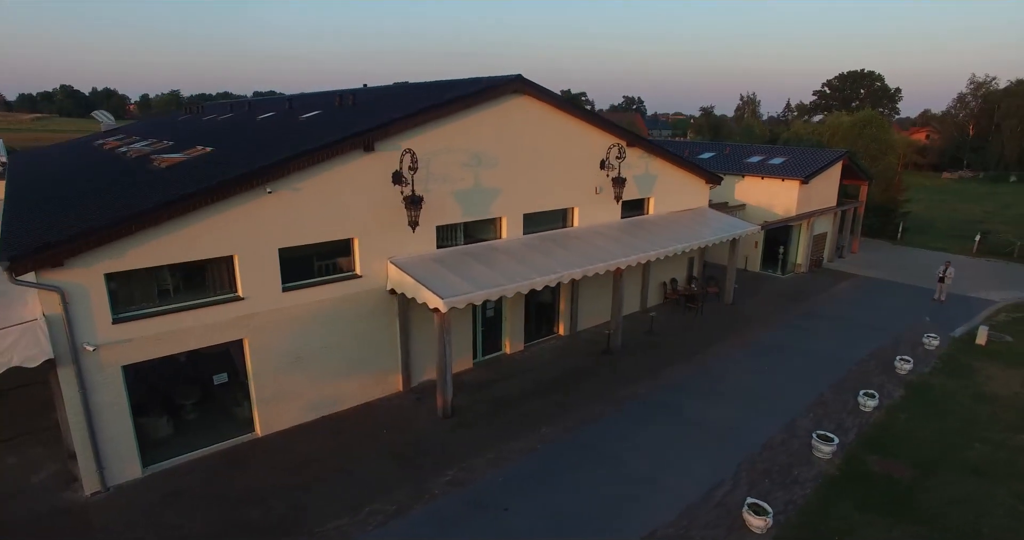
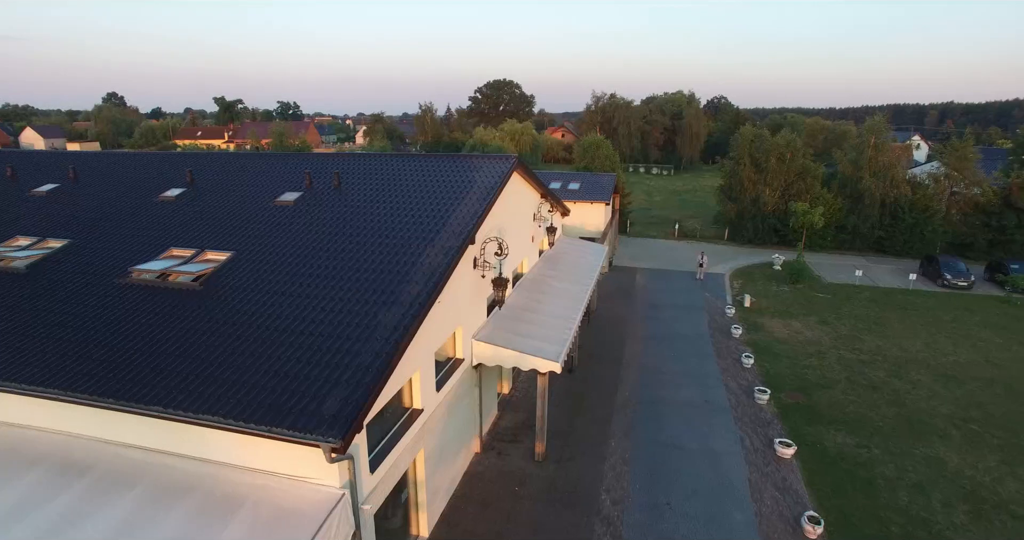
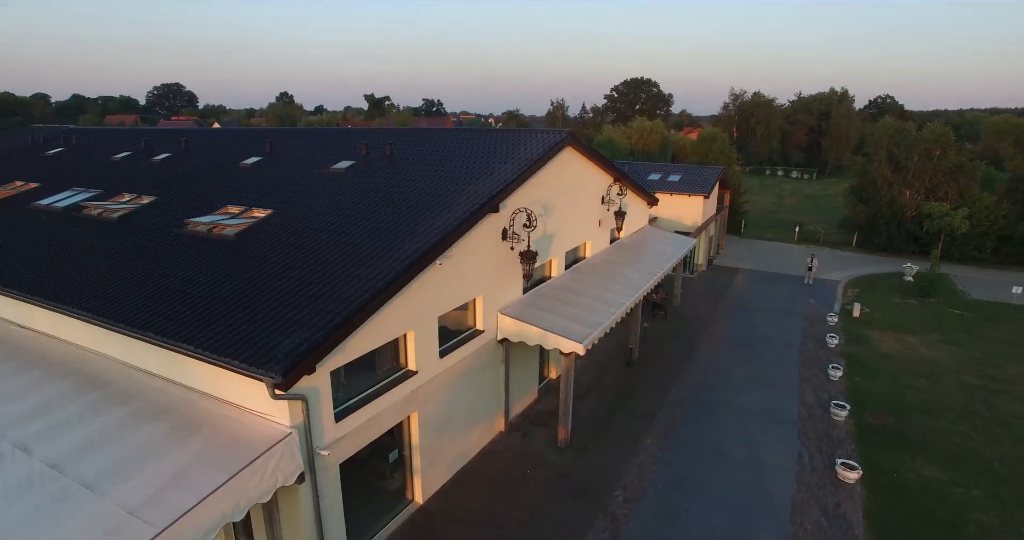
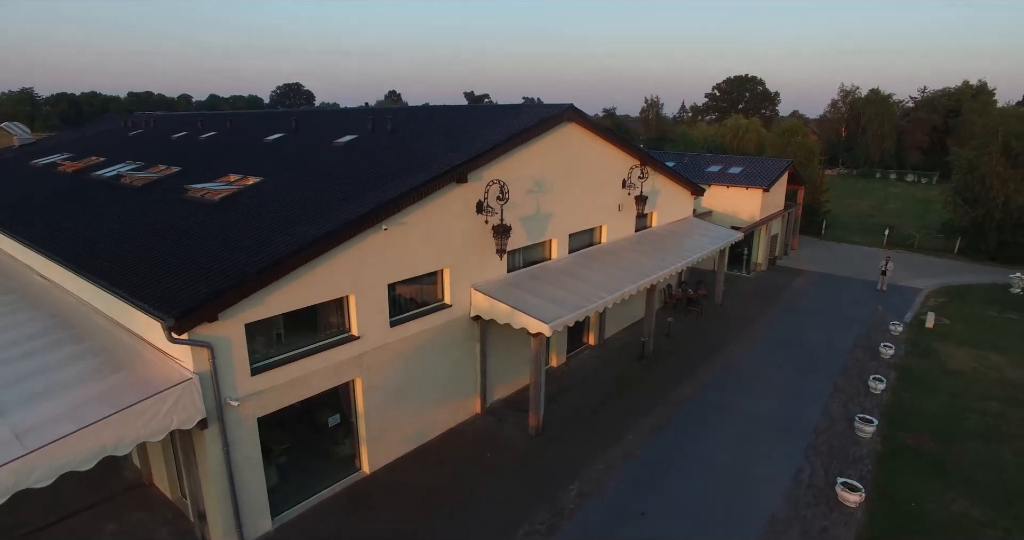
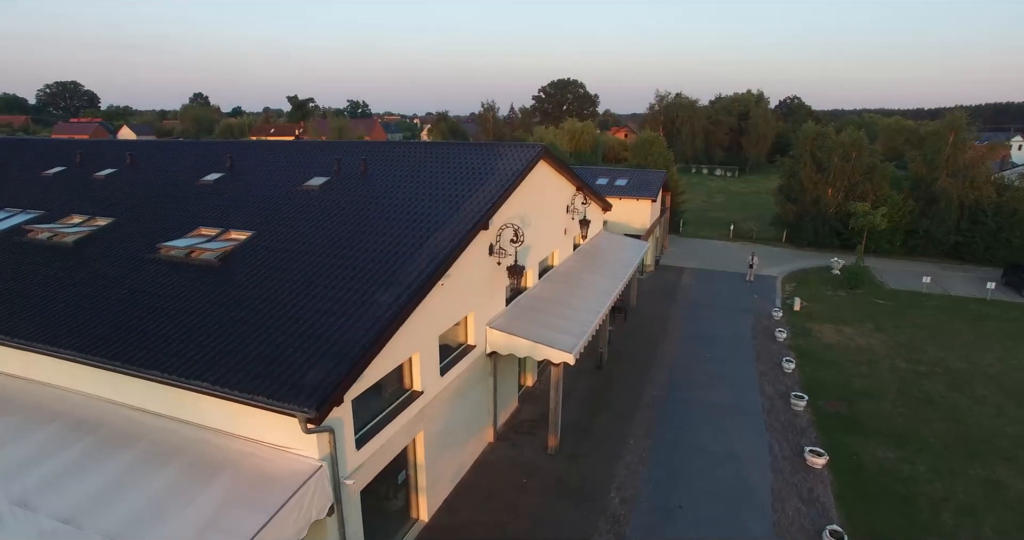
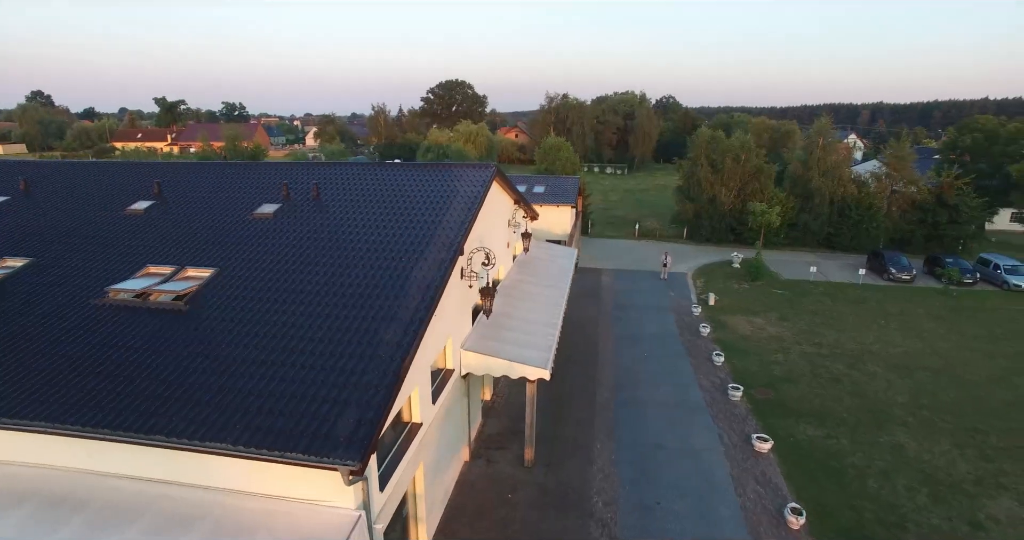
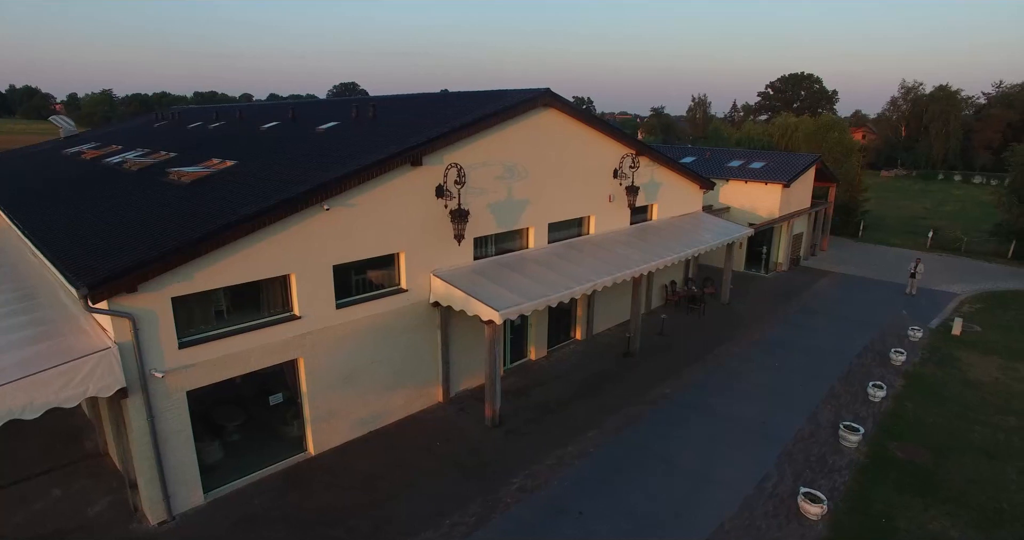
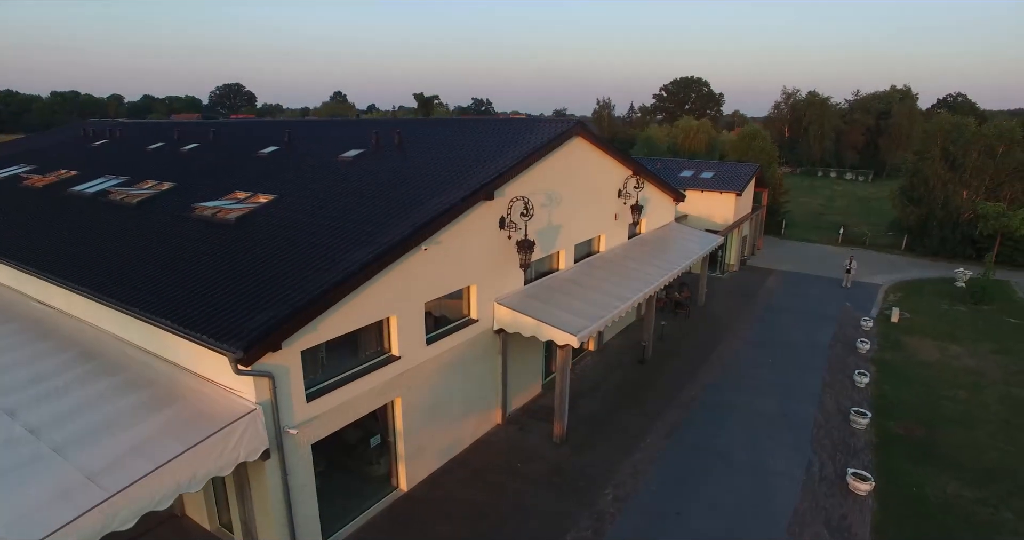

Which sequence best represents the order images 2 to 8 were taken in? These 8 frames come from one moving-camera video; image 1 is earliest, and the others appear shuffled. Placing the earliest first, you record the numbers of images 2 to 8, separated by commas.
7, 4, 8, 3, 5, 2, 6
